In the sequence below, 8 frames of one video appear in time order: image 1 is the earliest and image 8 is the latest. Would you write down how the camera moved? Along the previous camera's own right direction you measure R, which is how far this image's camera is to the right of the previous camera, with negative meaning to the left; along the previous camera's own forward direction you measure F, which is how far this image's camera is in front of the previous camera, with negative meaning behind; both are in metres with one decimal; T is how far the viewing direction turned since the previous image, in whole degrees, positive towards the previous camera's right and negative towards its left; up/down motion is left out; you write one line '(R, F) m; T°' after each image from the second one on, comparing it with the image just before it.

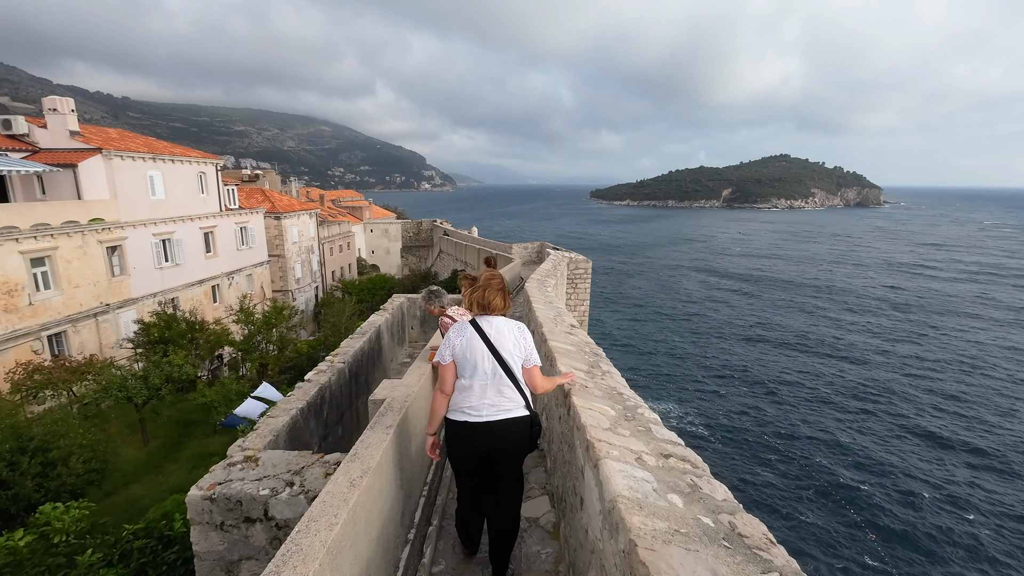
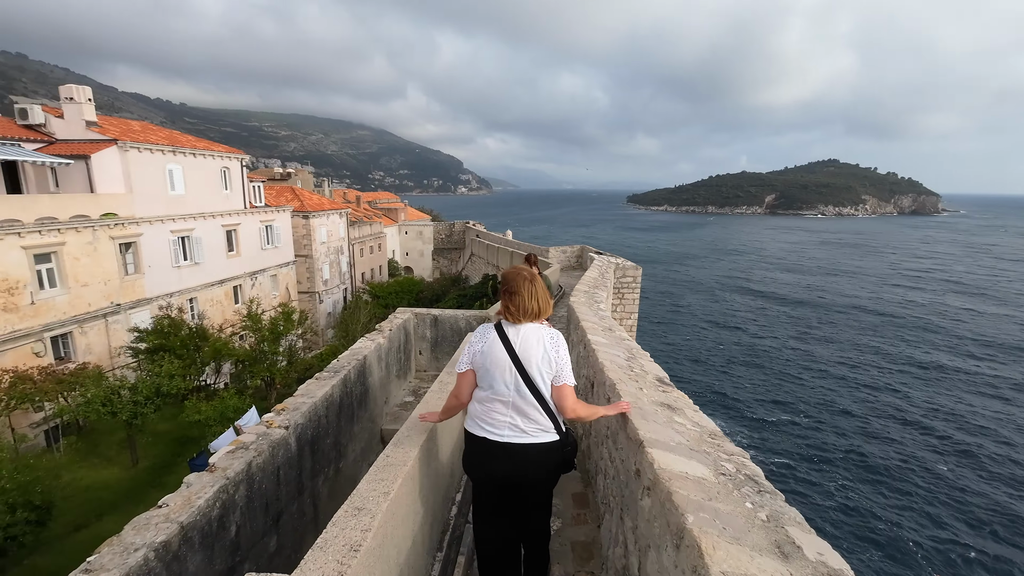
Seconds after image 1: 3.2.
(-0.1, +1.8) m; -4°
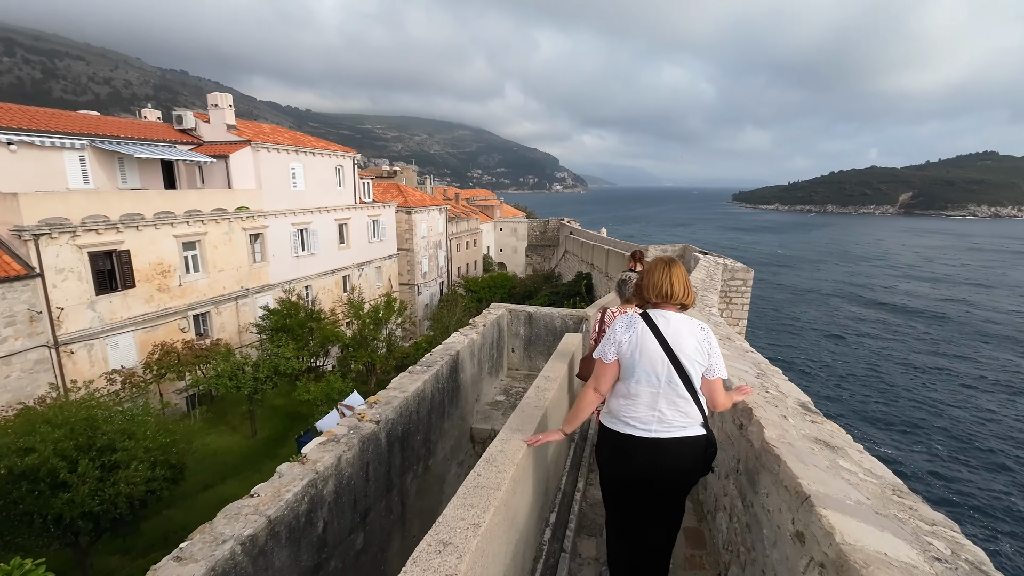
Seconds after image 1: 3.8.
(-0.1, +0.3) m; -11°
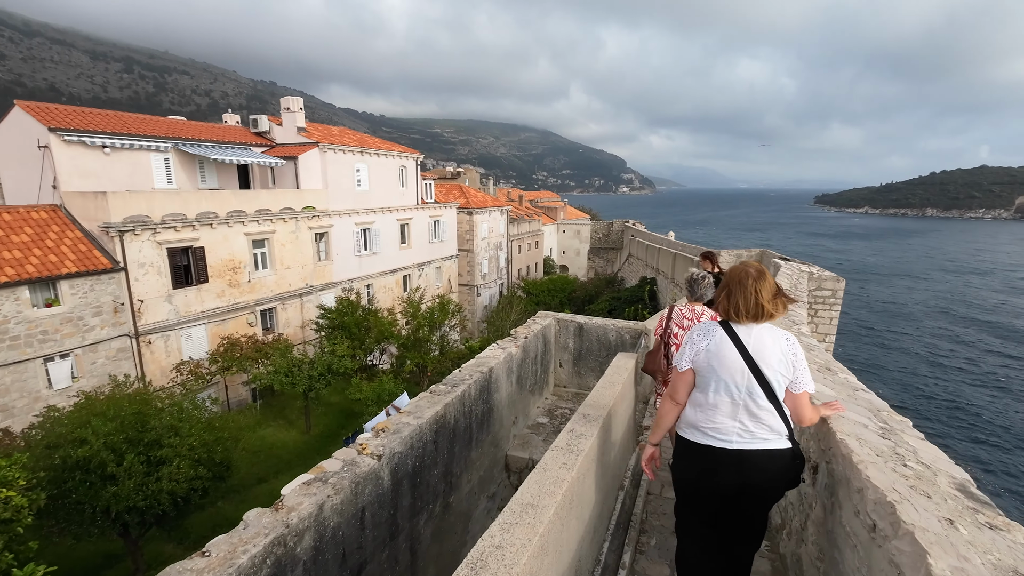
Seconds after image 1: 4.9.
(+0.1, +0.6) m; -7°
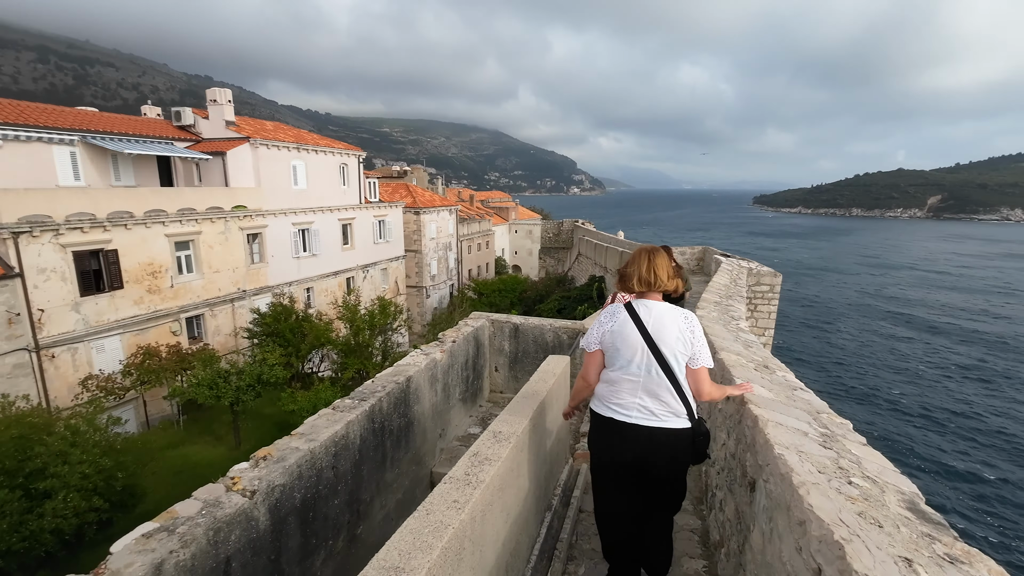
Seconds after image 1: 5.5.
(+0.2, +0.3) m; +5°
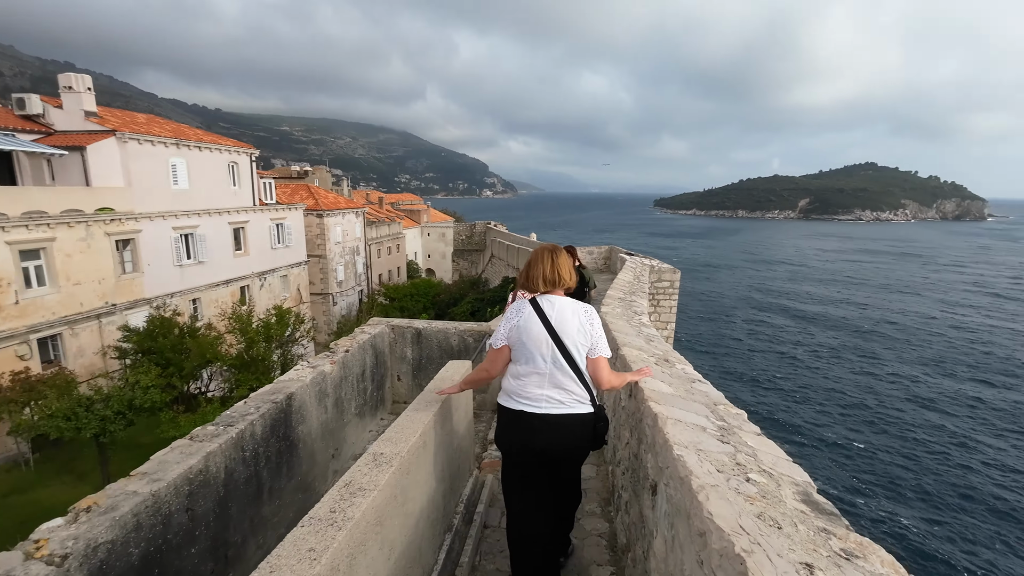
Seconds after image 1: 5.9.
(+0.1, +0.2) m; +10°
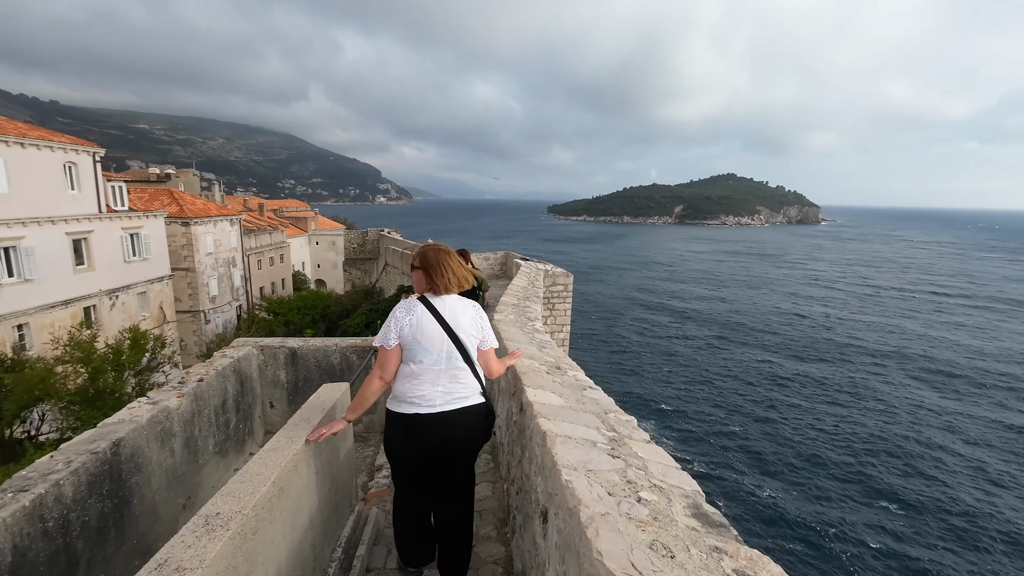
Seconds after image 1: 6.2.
(+0.1, +0.2) m; +12°
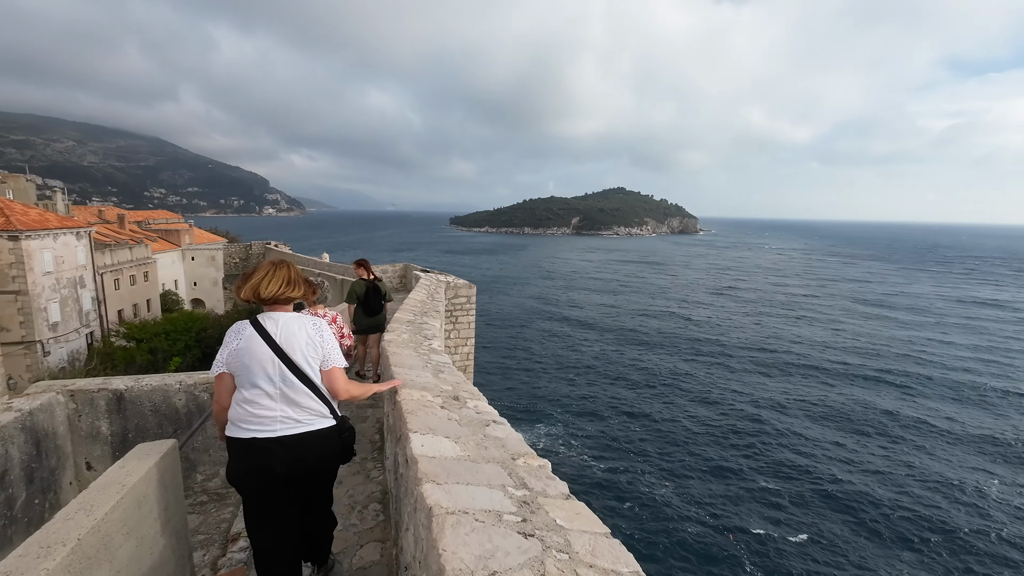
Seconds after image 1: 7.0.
(+0.1, +0.4) m; +11°
